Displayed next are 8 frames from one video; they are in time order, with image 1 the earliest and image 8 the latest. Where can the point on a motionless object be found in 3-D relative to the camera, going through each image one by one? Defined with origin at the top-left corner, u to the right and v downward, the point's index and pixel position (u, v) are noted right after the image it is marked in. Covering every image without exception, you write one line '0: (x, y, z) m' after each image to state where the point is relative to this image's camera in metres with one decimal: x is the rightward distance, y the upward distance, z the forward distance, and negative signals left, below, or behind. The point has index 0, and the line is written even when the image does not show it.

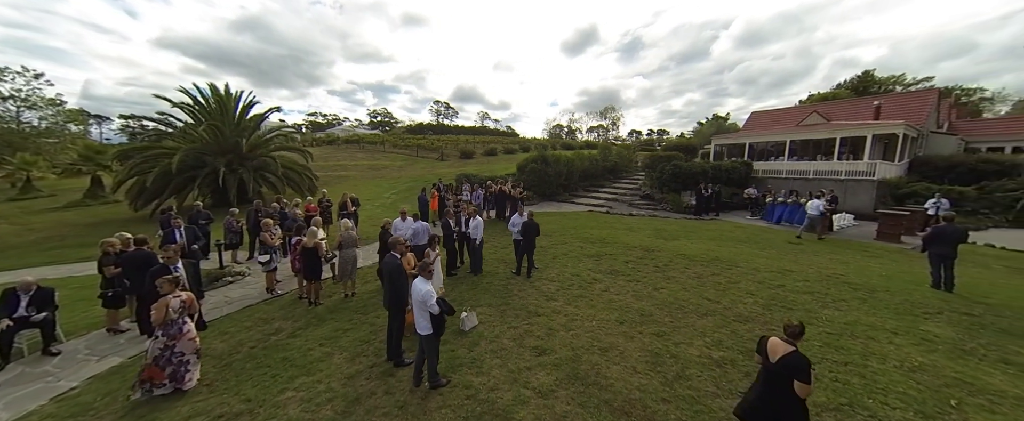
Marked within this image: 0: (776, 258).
0: (+7.9, -1.5, +9.6) m
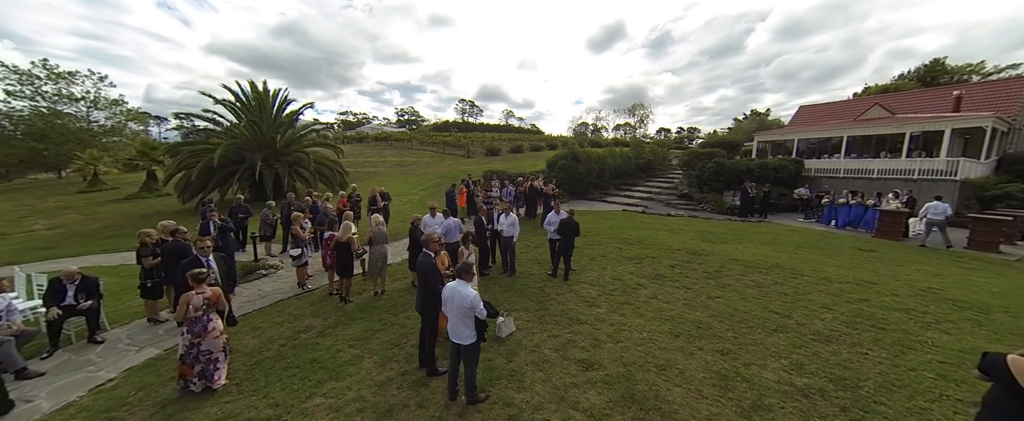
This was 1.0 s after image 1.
0: (+8.8, -1.6, +8.4) m
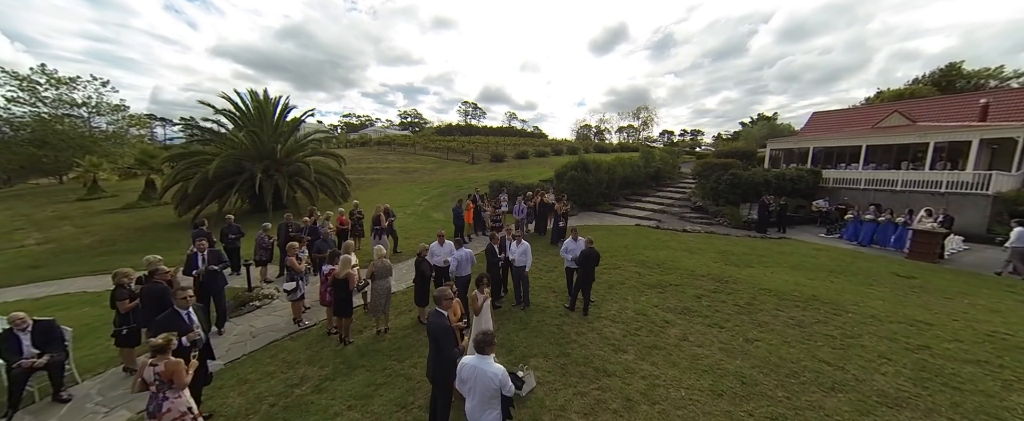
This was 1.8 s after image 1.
0: (+9.1, -2.2, +7.7) m
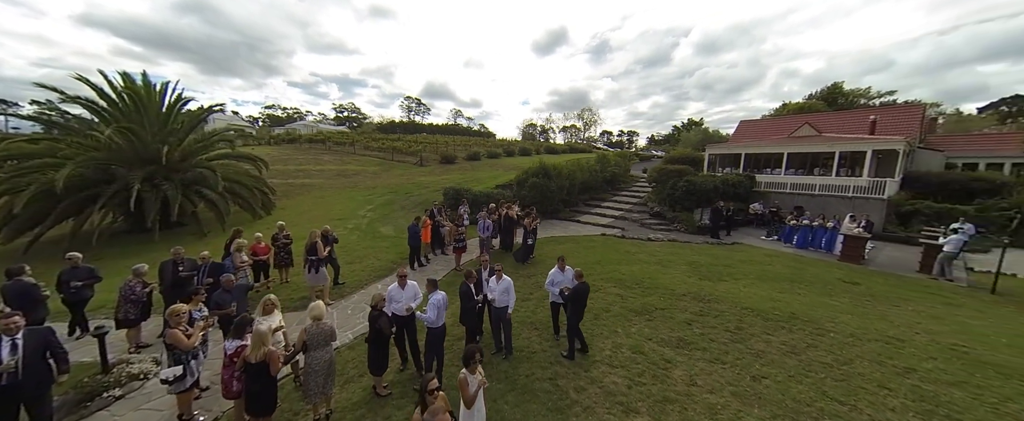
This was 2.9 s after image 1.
0: (+8.6, -2.6, +8.0) m
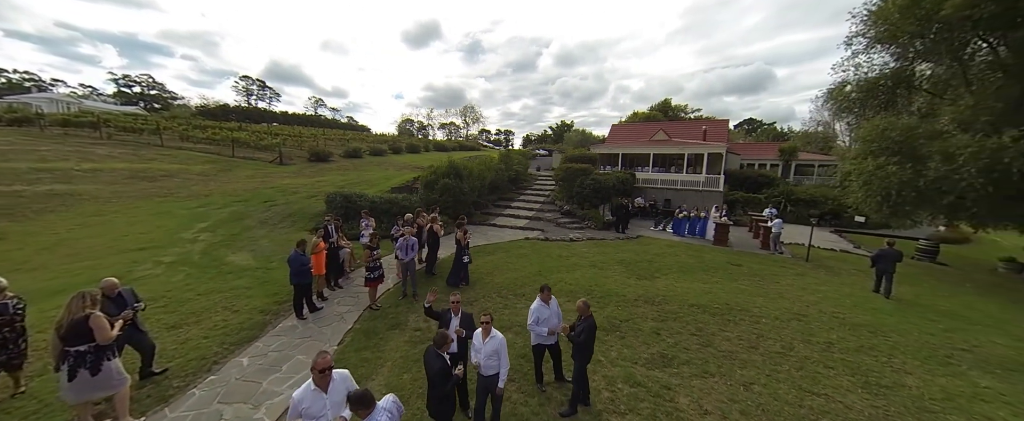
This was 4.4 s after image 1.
0: (+7.2, -2.4, +9.1) m
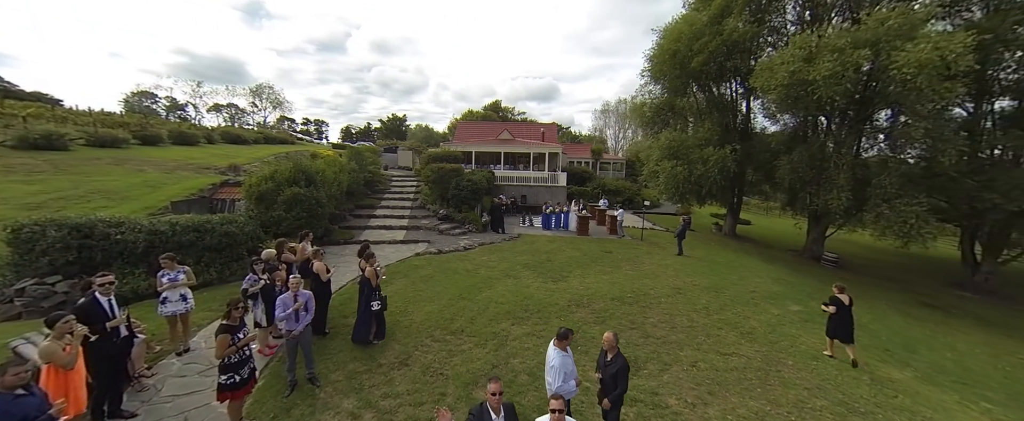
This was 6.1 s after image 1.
0: (+4.5, -2.2, +10.9) m
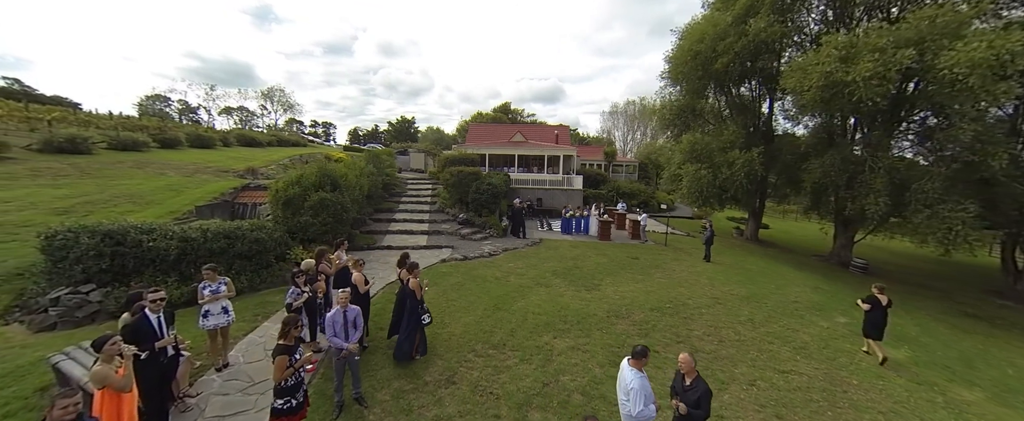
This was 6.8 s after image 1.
0: (+5.5, -2.4, +10.5) m
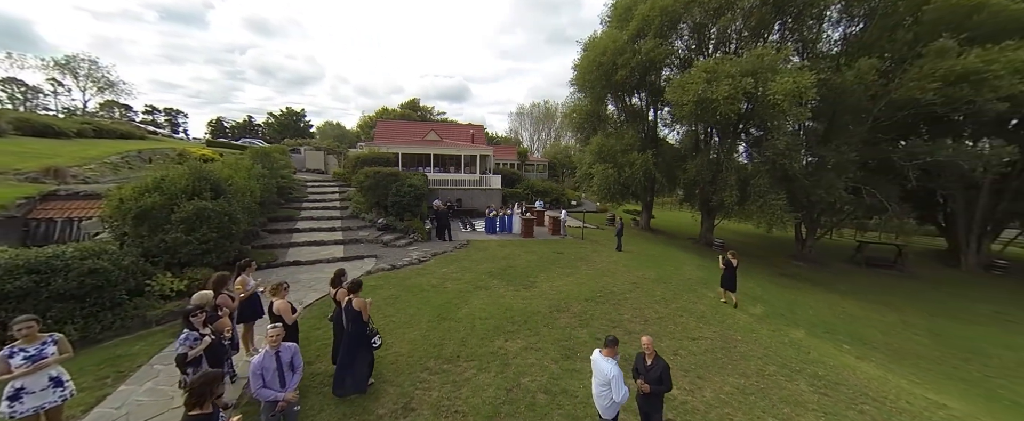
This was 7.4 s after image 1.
0: (+3.3, -2.3, +11.5) m
